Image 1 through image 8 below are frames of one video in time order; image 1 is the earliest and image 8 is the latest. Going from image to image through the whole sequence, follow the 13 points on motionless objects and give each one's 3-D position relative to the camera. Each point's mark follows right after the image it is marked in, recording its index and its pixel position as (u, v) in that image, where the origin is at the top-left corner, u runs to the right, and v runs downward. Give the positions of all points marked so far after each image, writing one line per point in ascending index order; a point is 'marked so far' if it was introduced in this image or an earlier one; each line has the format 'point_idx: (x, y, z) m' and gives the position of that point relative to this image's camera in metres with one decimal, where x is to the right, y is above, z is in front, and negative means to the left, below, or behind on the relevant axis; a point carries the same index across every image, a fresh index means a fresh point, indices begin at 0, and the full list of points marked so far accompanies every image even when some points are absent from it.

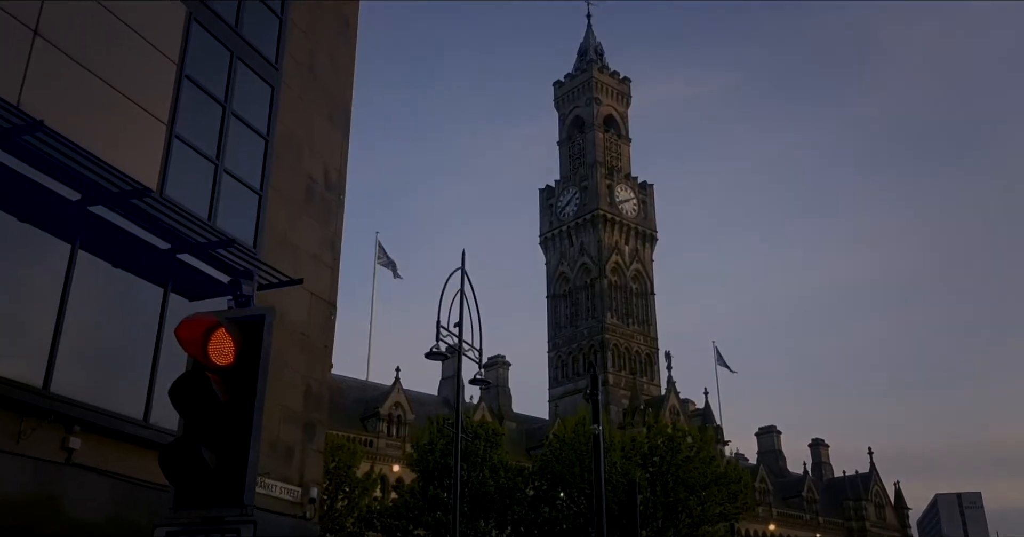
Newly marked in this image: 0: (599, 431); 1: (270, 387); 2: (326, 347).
0: (+1.9, -3.6, +19.4) m
1: (-3.8, -1.7, +13.0) m
2: (-3.2, -1.3, +14.8) m
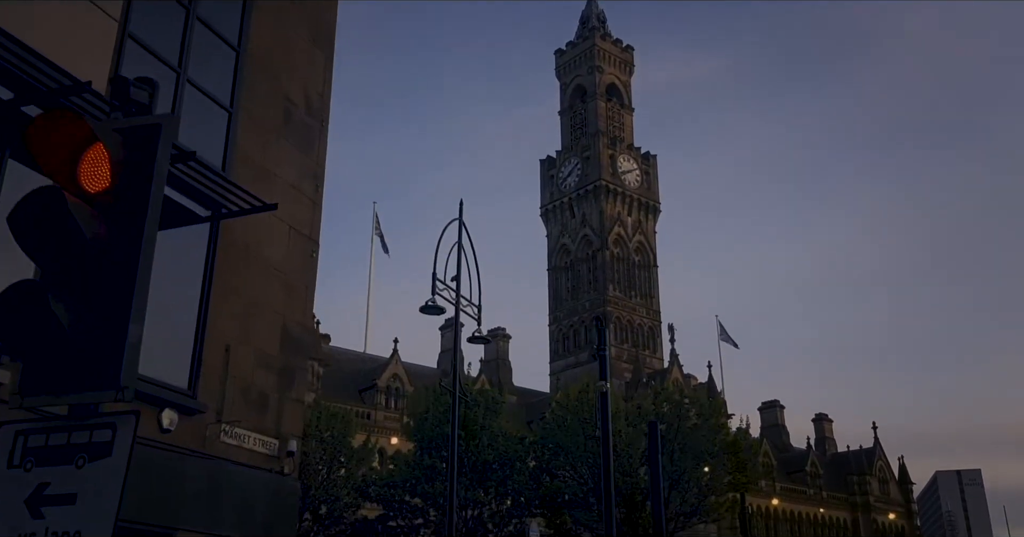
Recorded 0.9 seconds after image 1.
0: (+2.0, -2.5, +18.1) m
1: (-3.8, -0.8, +11.7) m
2: (-3.2, -0.3, +13.4) m
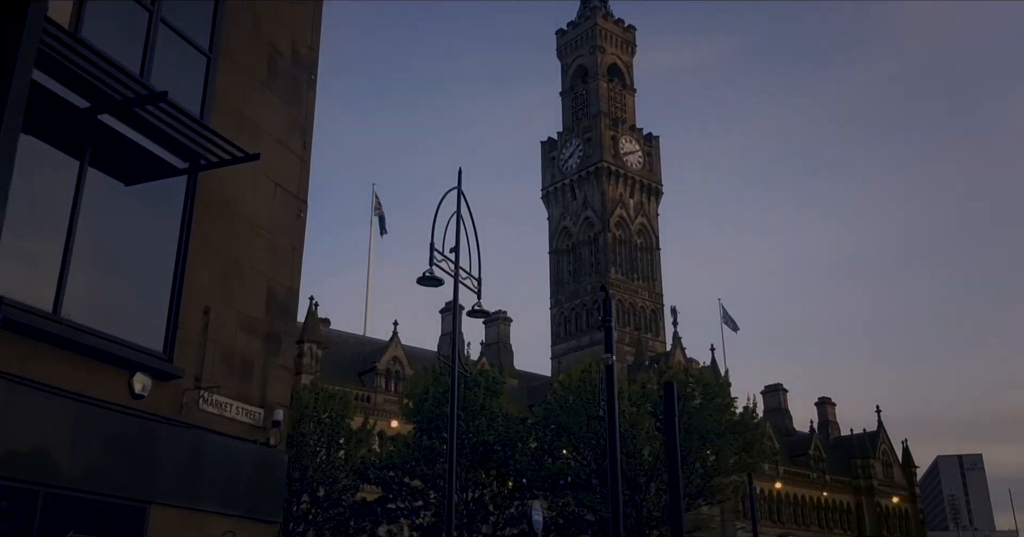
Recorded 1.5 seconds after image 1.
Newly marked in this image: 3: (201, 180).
0: (+2.0, -1.8, +17.3) m
1: (-3.8, -0.2, +10.9) m
2: (-3.2, +0.3, +12.6) m
3: (-4.0, +1.1, +11.1) m
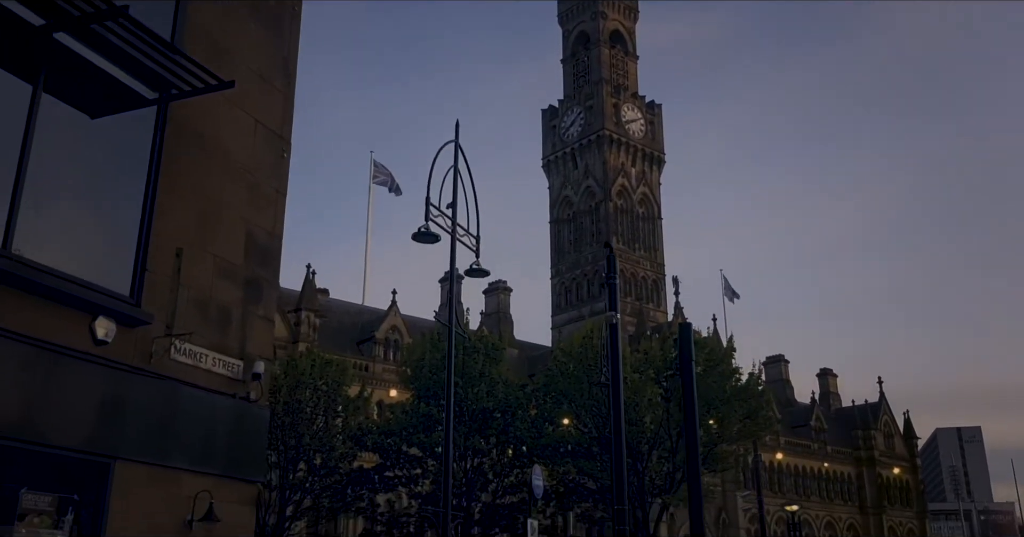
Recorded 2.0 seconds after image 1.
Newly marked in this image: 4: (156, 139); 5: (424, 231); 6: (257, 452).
0: (+2.0, -1.0, +16.6) m
1: (-3.8, +0.5, +10.1) m
2: (-3.2, +1.0, +11.8) m
3: (-4.0, +1.8, +10.2) m
4: (-4.1, +1.5, +10.0) m
5: (-1.8, +0.8, +17.8) m
6: (-3.5, -2.5, +11.8) m
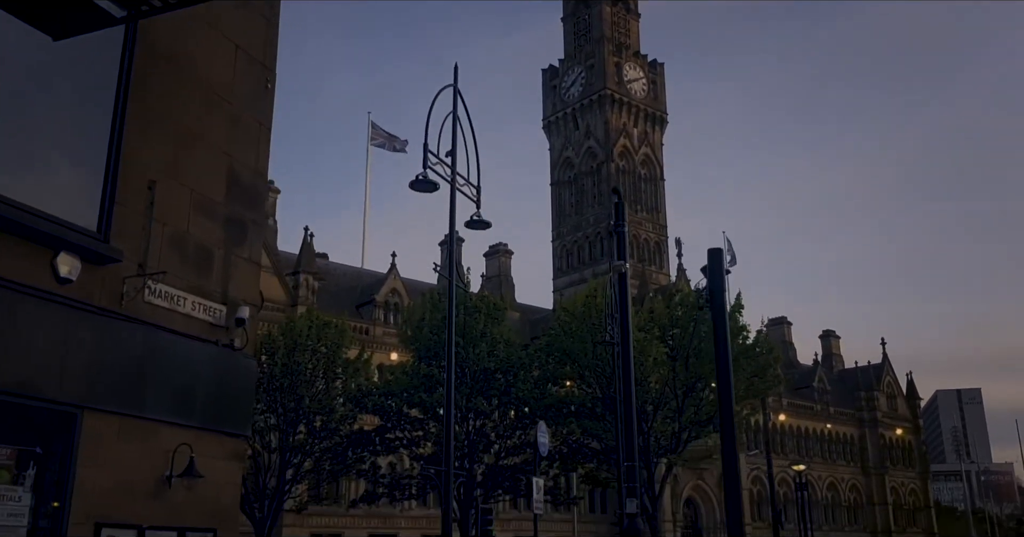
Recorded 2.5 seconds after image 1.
0: (+2.0, 0.0, +15.8) m
1: (-3.7, +1.1, +9.3) m
2: (-3.1, +1.8, +11.0) m
3: (-4.0, +2.5, +9.3) m
4: (-4.0, +2.2, +9.1) m
5: (-1.8, +1.7, +16.9) m
6: (-3.4, -1.7, +11.1) m
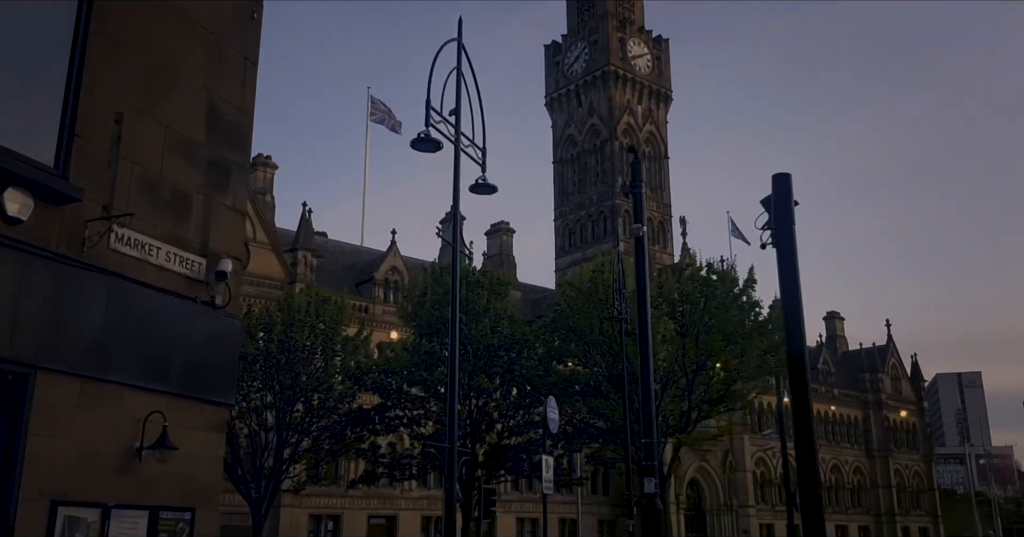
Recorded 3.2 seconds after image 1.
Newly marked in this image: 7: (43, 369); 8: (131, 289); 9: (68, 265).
0: (+2.2, +0.6, +14.7) m
1: (-3.6, +1.6, +8.2) m
2: (-3.0, +2.3, +9.9) m
3: (-3.8, +3.0, +8.2) m
4: (-3.9, +2.7, +8.0) m
5: (-1.6, +2.4, +15.8) m
6: (-3.3, -1.2, +10.1) m
7: (-4.1, -0.9, +7.7) m
8: (-3.7, -0.3, +8.6) m
9: (-4.0, 0.0, +7.8) m
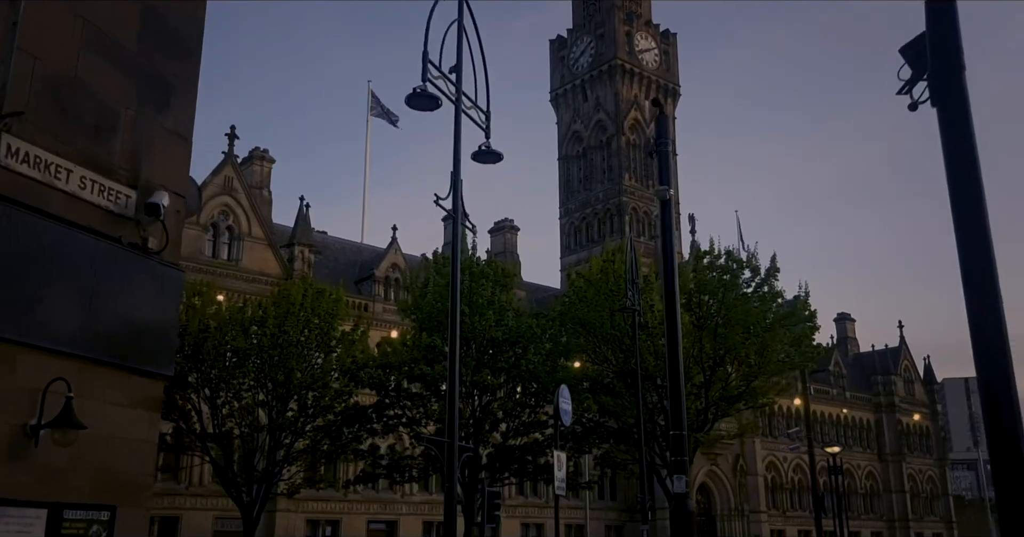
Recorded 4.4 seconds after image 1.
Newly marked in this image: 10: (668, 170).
0: (+2.3, +1.1, +12.9) m
1: (-3.5, +2.1, +6.4) m
2: (-2.9, +2.8, +8.1) m
3: (-3.7, +3.5, +6.5) m
4: (-3.8, +3.2, +6.3) m
5: (-1.5, +2.8, +14.1) m
6: (-3.2, -0.7, +8.3) m
7: (-4.1, -0.4, +5.9) m
8: (-3.6, +0.2, +6.9) m
9: (-3.9, +0.5, +6.1) m
10: (+2.3, +1.5, +13.2) m
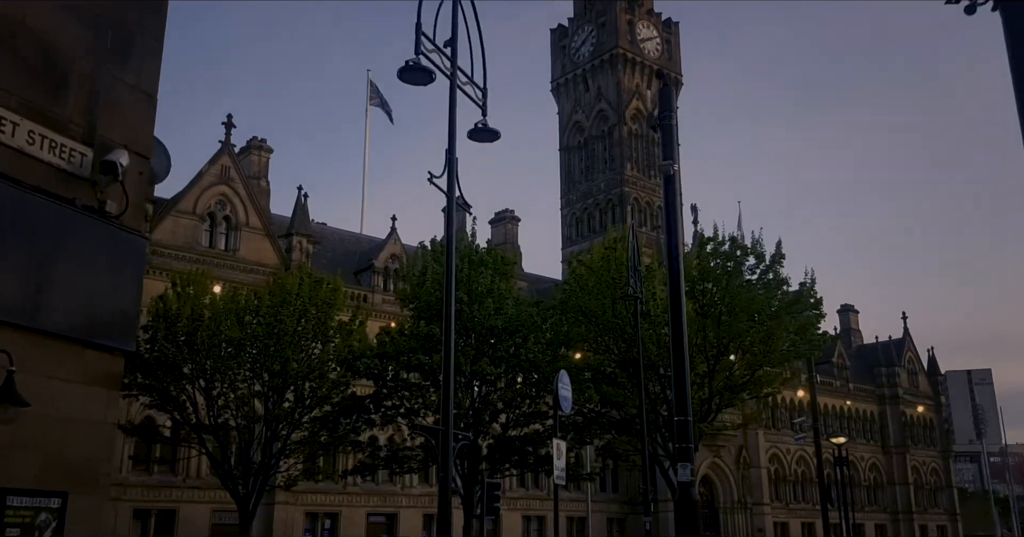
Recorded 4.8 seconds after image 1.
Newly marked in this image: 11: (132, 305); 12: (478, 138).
0: (+2.2, +1.4, +12.4) m
1: (-3.6, +2.4, +5.9) m
2: (-2.9, +3.0, +7.5) m
3: (-3.8, +3.7, +5.9) m
4: (-3.9, +3.4, +5.7) m
5: (-1.5, +3.1, +13.5) m
6: (-3.2, -0.5, +7.8) m
7: (-4.1, -0.2, +5.4) m
8: (-3.7, +0.5, +6.3) m
9: (-3.9, +0.7, +5.5) m
10: (+2.3, +1.8, +12.6) m
11: (-3.2, -0.4, +7.9) m
12: (-0.6, +2.3, +15.4) m
